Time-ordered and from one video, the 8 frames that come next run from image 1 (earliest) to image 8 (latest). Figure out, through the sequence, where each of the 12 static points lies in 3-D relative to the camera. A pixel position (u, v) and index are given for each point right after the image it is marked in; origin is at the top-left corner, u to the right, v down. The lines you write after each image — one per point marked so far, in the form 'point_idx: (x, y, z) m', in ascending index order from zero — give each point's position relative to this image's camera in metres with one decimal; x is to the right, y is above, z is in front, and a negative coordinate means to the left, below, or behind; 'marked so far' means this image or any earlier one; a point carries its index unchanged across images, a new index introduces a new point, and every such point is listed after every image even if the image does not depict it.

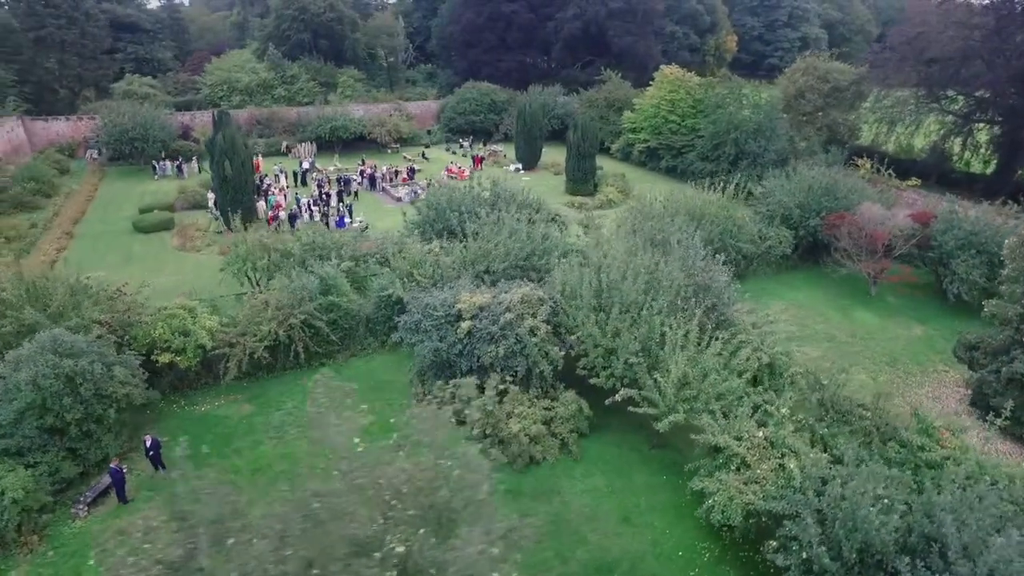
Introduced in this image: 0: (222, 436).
0: (-5.6, -2.8, +11.6) m
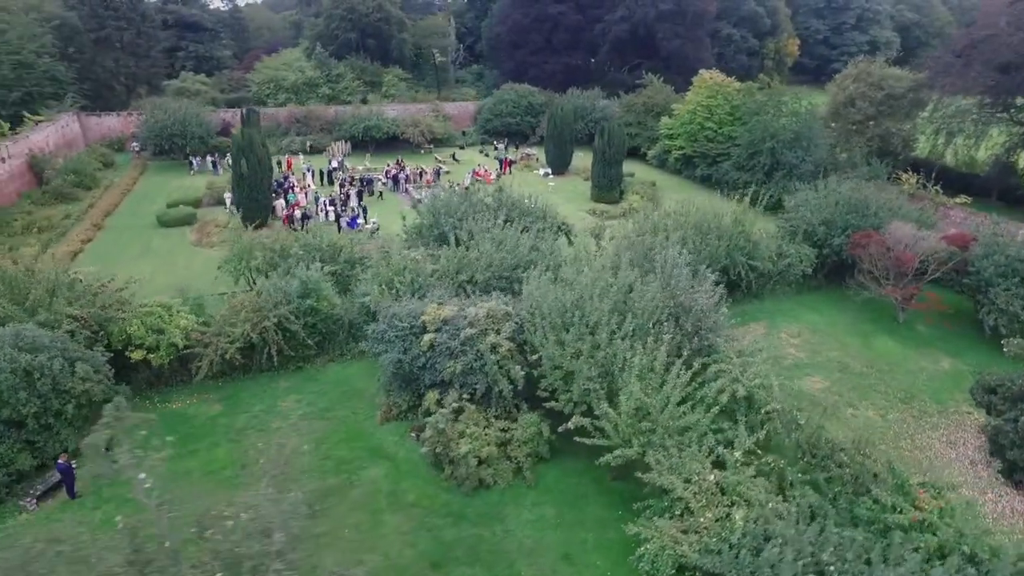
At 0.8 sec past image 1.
0: (-6.3, -2.8, +11.6) m
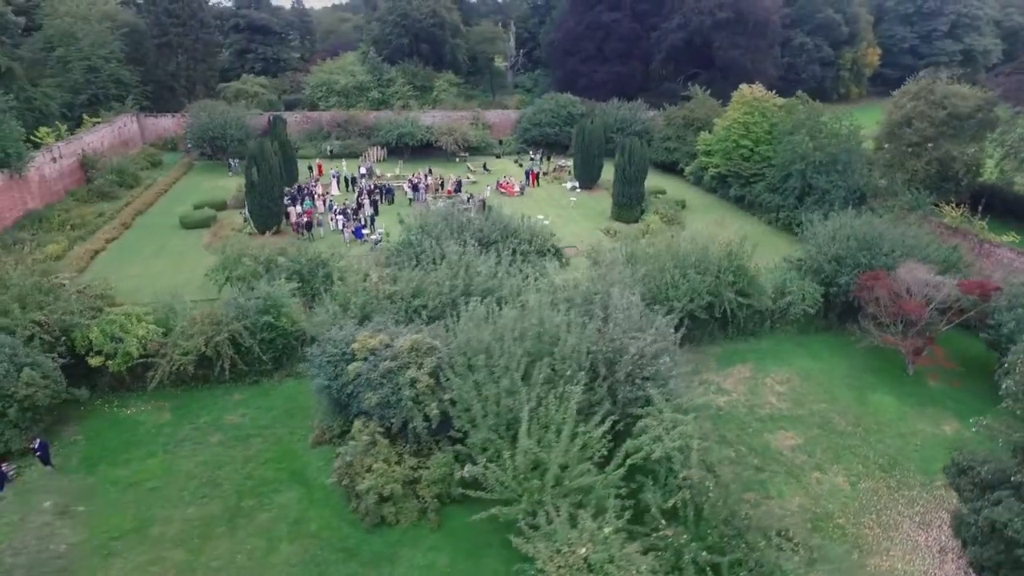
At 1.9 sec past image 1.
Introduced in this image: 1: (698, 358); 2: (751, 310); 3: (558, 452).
0: (-7.7, -3.1, +12.1) m
1: (+4.9, -1.9, +15.8) m
2: (+6.7, -0.6, +16.6) m
3: (+0.7, -2.5, +9.1) m
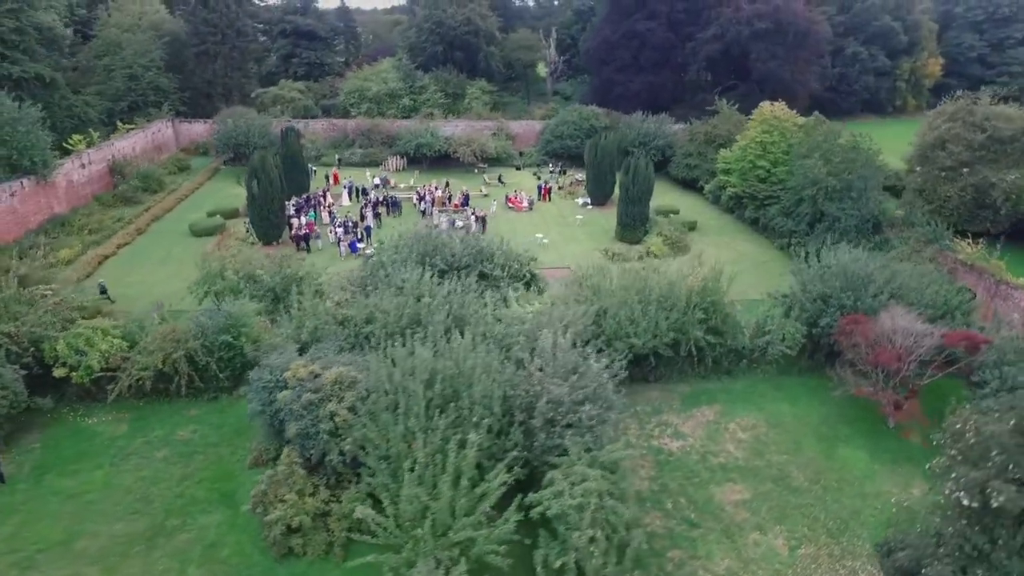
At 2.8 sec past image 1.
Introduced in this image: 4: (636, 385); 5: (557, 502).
0: (-9.1, -3.5, +12.6) m
1: (+3.9, -2.8, +15.3) m
2: (+5.7, -1.6, +15.9) m
3: (-1.0, -3.2, +9.0) m
4: (+3.3, -2.5, +15.6) m
5: (+0.7, -3.3, +9.4) m
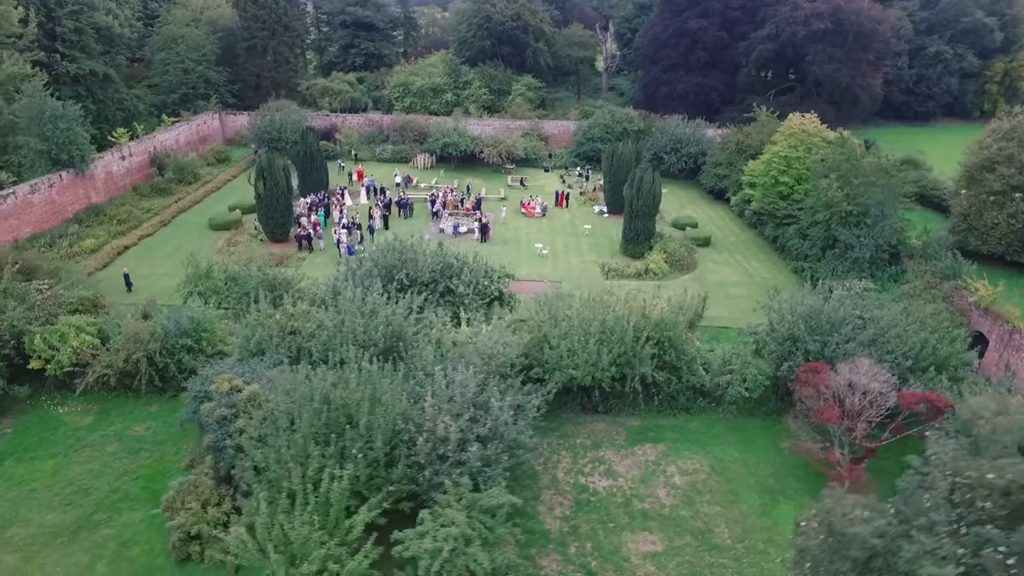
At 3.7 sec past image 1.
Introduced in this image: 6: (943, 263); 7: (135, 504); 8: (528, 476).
0: (-10.8, -3.5, +13.8) m
1: (+2.4, -3.6, +14.9) m
2: (+4.3, -2.5, +15.3) m
3: (-3.2, -3.8, +9.2) m
4: (+1.8, -3.3, +15.3) m
5: (-1.5, -4.0, +9.4) m
6: (+14.0, +0.9, +19.5) m
7: (-7.7, -4.4, +12.2) m
8: (+0.4, -4.2, +13.4) m
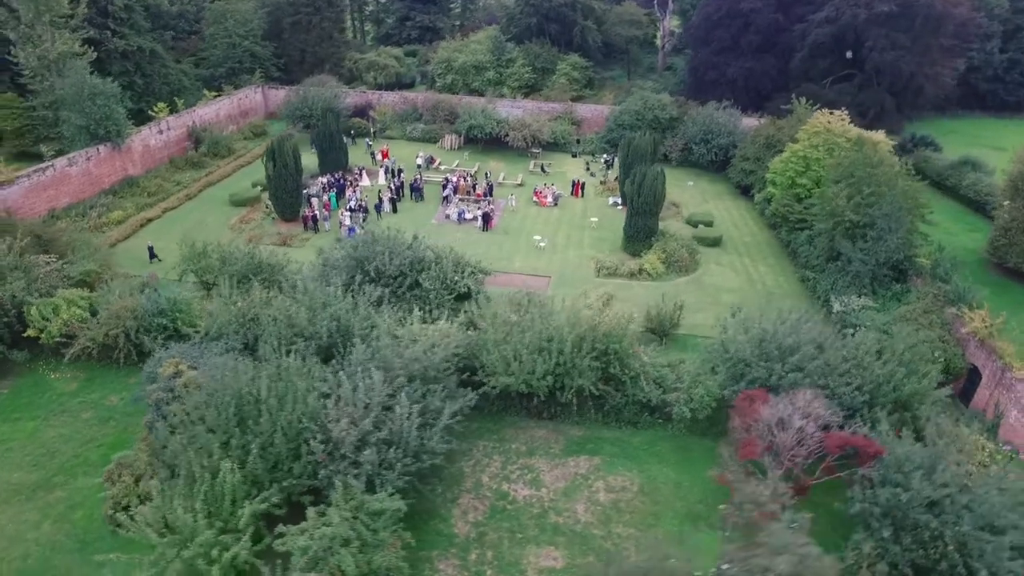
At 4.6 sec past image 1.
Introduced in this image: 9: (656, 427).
0: (-12.4, -2.9, +15.4) m
1: (+0.9, -3.8, +15.0) m
2: (+2.9, -2.8, +15.1) m
3: (-5.3, -3.9, +10.0) m
4: (+0.4, -3.4, +15.4) m
5: (-3.7, -4.2, +10.0) m
6: (+13.2, +0.1, +18.0) m
7: (-9.5, -4.1, +13.4) m
8: (-1.3, -4.4, +13.8) m
9: (+3.7, -3.6, +15.3) m
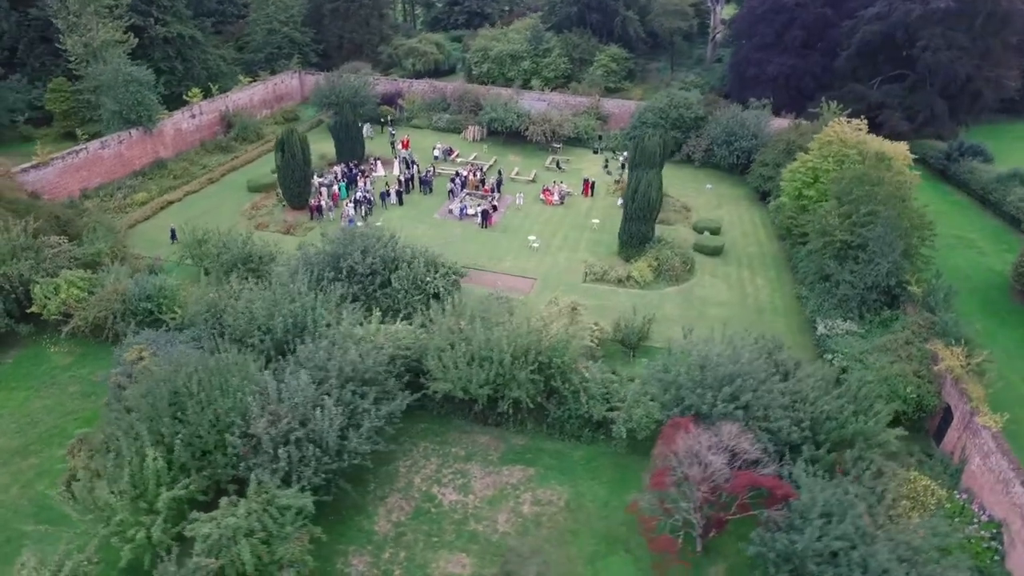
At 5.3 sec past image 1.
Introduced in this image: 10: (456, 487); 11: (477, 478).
0: (-13.7, -2.4, +16.9) m
1: (-0.6, -4.0, +15.3) m
2: (+1.5, -3.2, +15.2) m
3: (-7.3, -3.9, +10.9) m
4: (-1.1, -3.6, +15.8) m
5: (-5.6, -4.3, +10.8) m
6: (+12.1, -0.8, +17.0) m
7: (-11.1, -3.8, +14.8) m
8: (-3.0, -4.5, +14.3) m
9: (+2.2, -4.0, +15.3) m
10: (-1.3, -4.7, +14.2) m
11: (-0.8, -4.6, +14.4) m
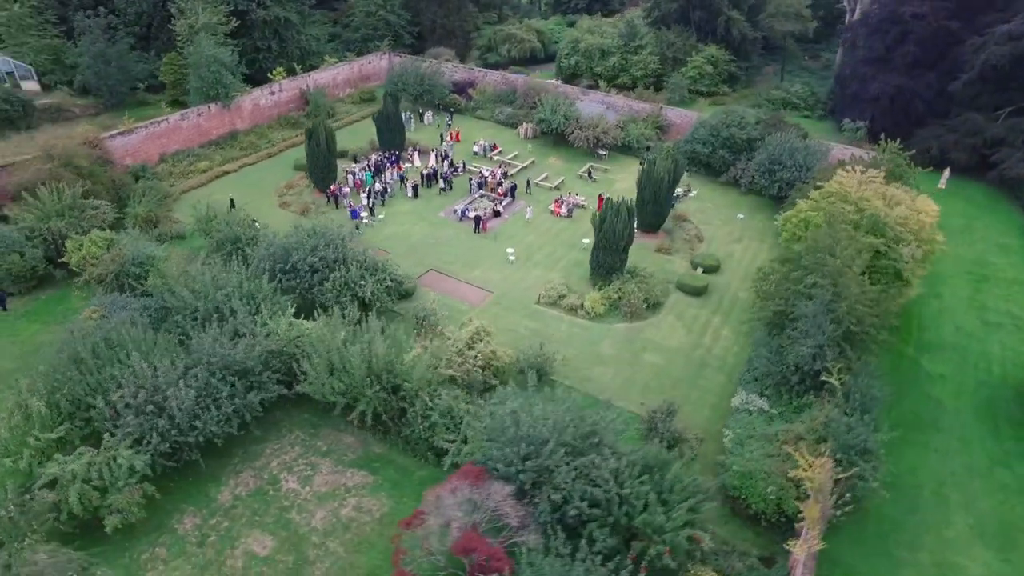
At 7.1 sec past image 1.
0: (-16.5, -0.7, +21.4) m
1: (-4.6, -4.5, +16.9) m
2: (-2.5, -4.0, +16.2) m
3: (-12.1, -3.4, +14.2) m
4: (-4.9, -4.0, +17.4) m
5: (-10.6, -4.1, +13.7) m
6: (+8.5, -3.2, +15.3) m
7: (-14.7, -2.6, +18.8) m
8: (-7.2, -4.6, +16.5) m
9: (-1.9, -4.9, +16.2) m
10: (-5.6, -5.1, +16.0) m
11: (-5.1, -5.0, +16.1) m
